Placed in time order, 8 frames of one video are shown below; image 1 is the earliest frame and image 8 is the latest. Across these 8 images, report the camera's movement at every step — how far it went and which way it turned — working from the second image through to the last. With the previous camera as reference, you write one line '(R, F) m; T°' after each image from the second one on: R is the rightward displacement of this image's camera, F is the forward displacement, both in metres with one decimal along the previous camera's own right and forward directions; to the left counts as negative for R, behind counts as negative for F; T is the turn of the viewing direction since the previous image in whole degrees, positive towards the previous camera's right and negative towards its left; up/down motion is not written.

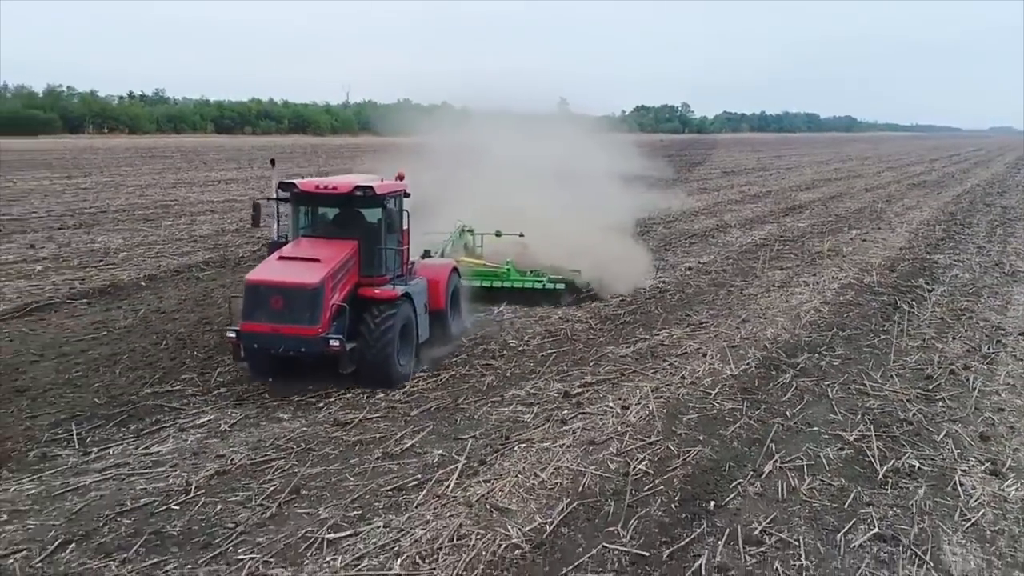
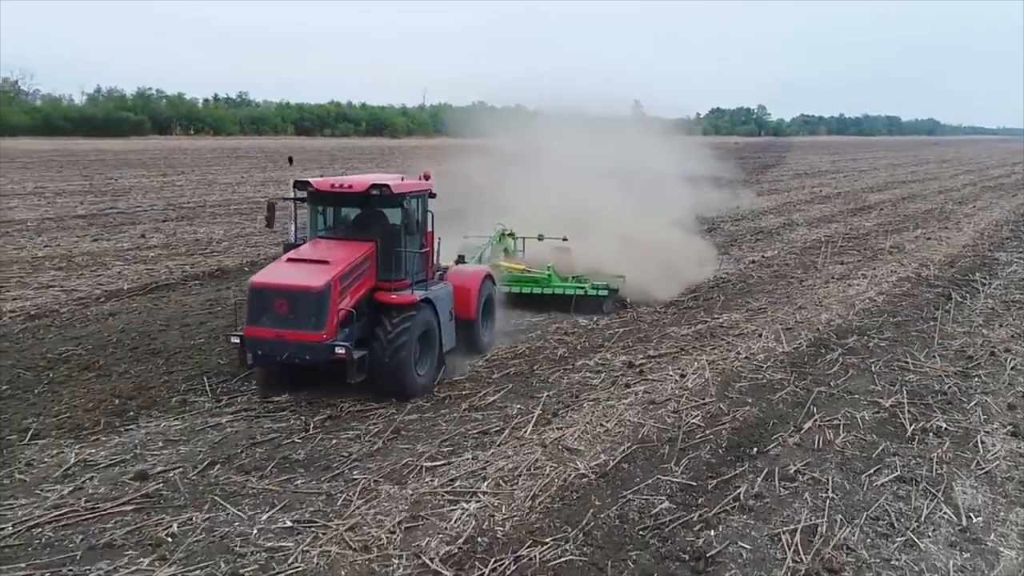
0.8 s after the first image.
(0.0, -1.0) m; -4°
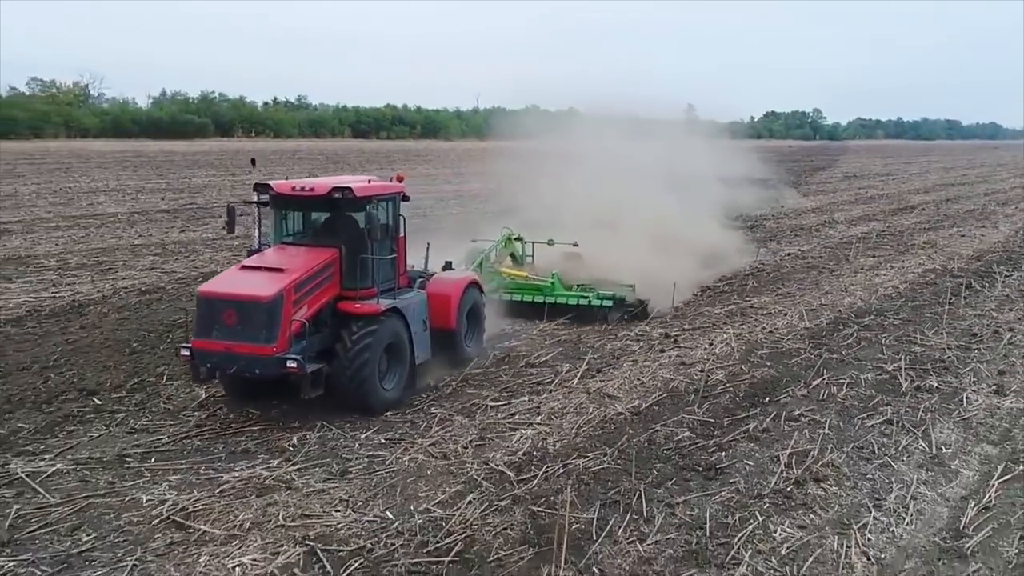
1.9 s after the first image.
(0.0, -1.3) m; -3°
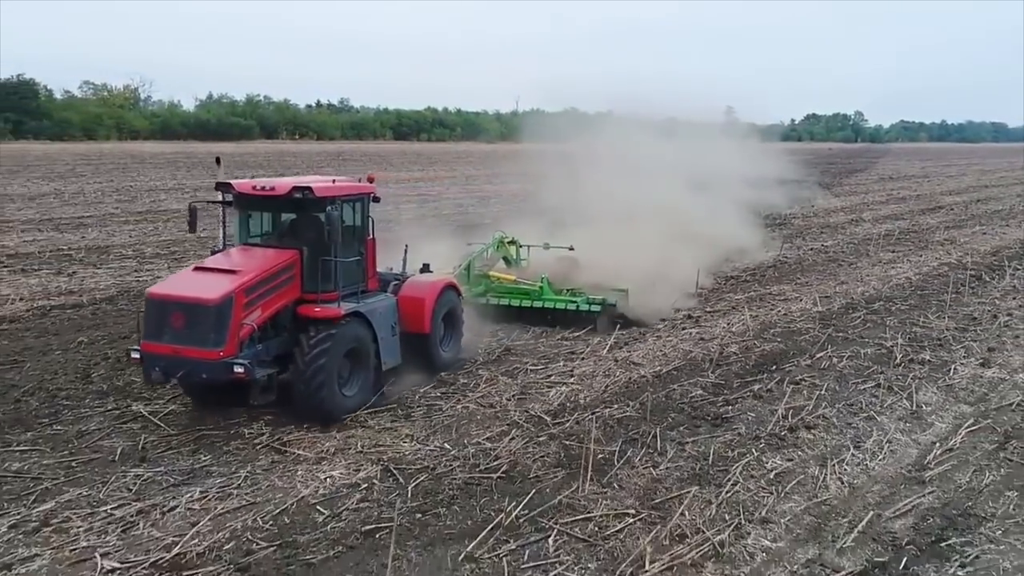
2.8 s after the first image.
(0.0, -1.2) m; -2°
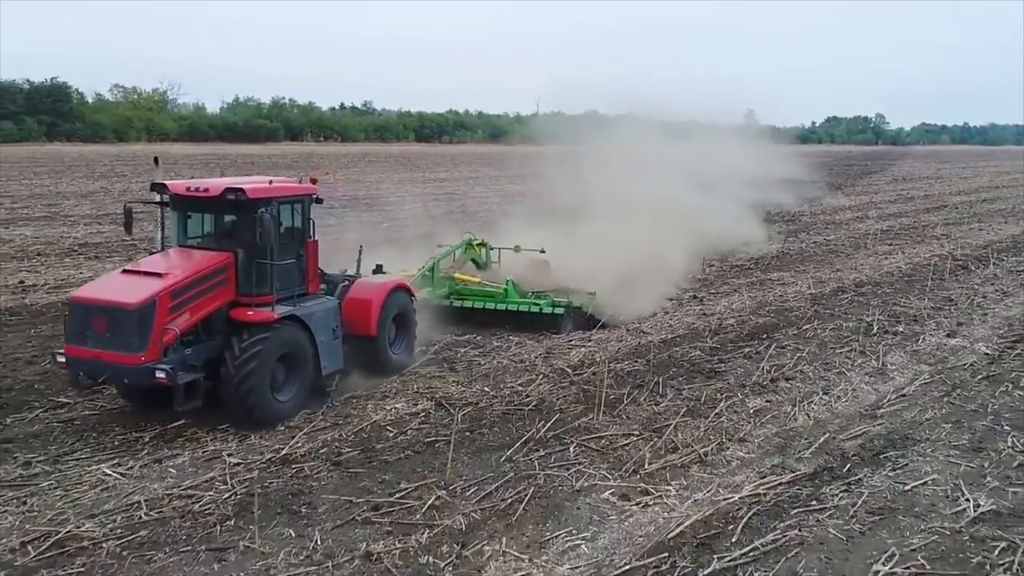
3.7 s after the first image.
(-0.1, -1.5) m; -1°
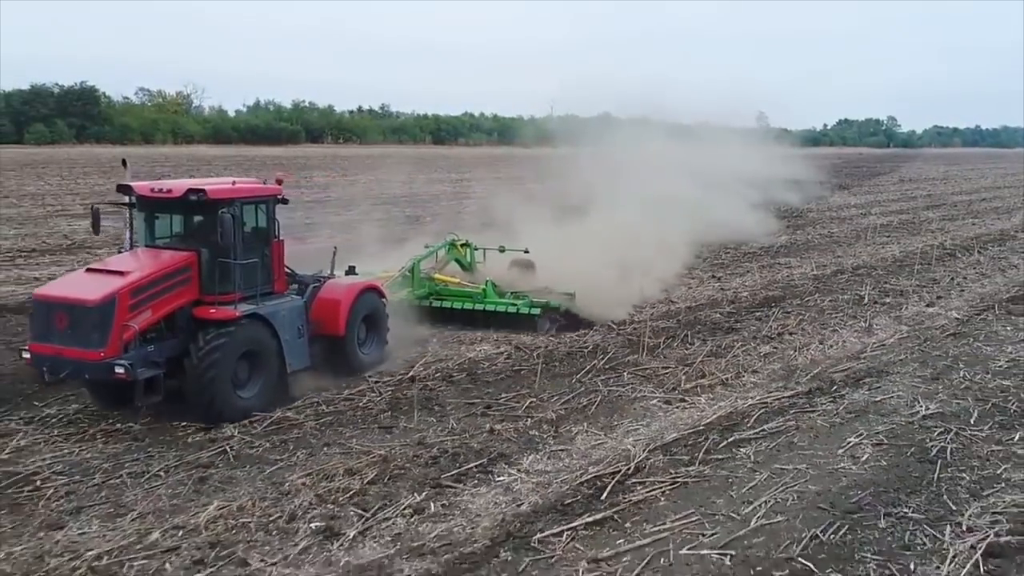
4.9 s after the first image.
(-0.5, -2.1) m; -1°
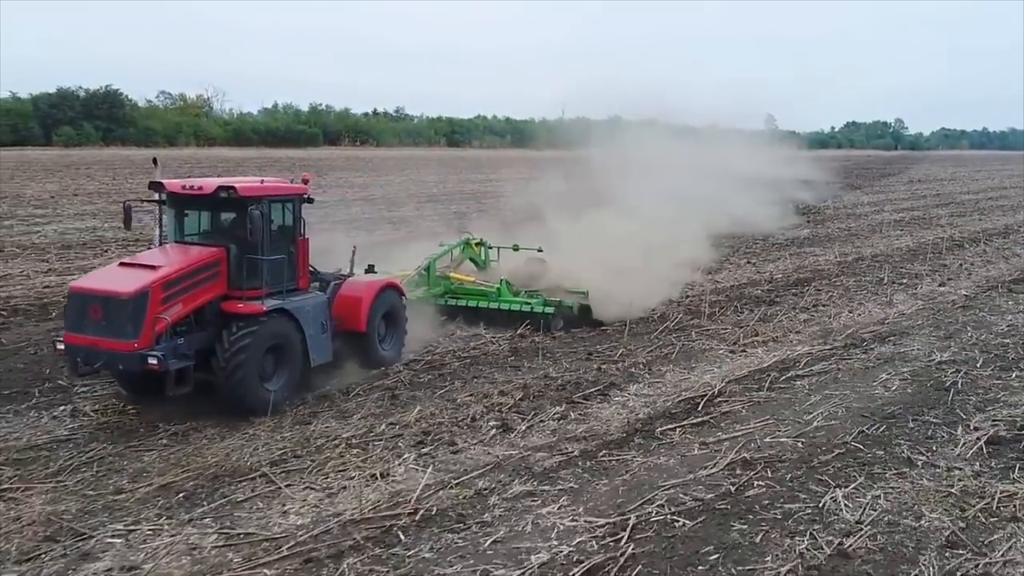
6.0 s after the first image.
(-0.9, -1.9) m; 0°
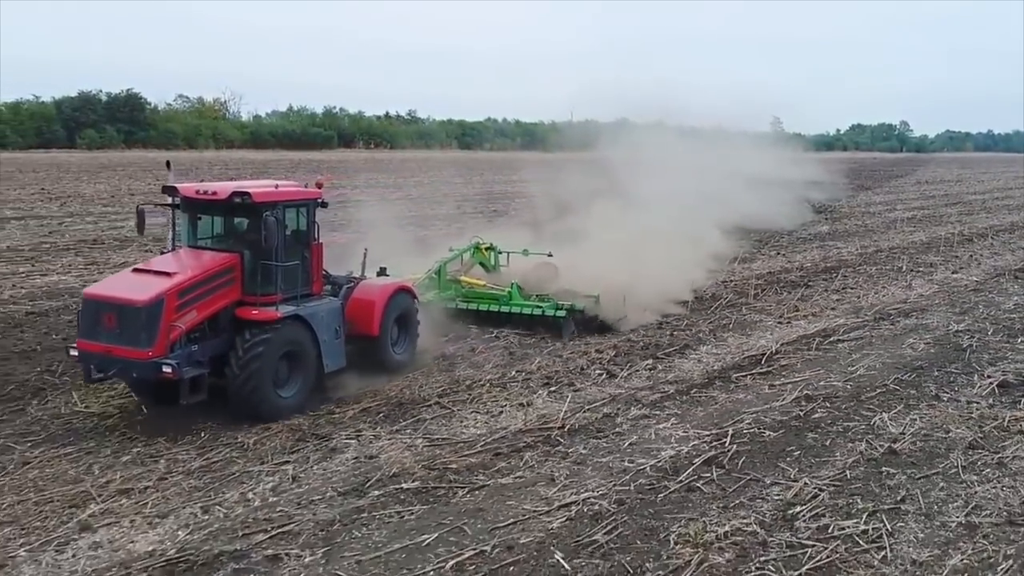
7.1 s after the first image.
(-0.9, -1.7) m; 0°
